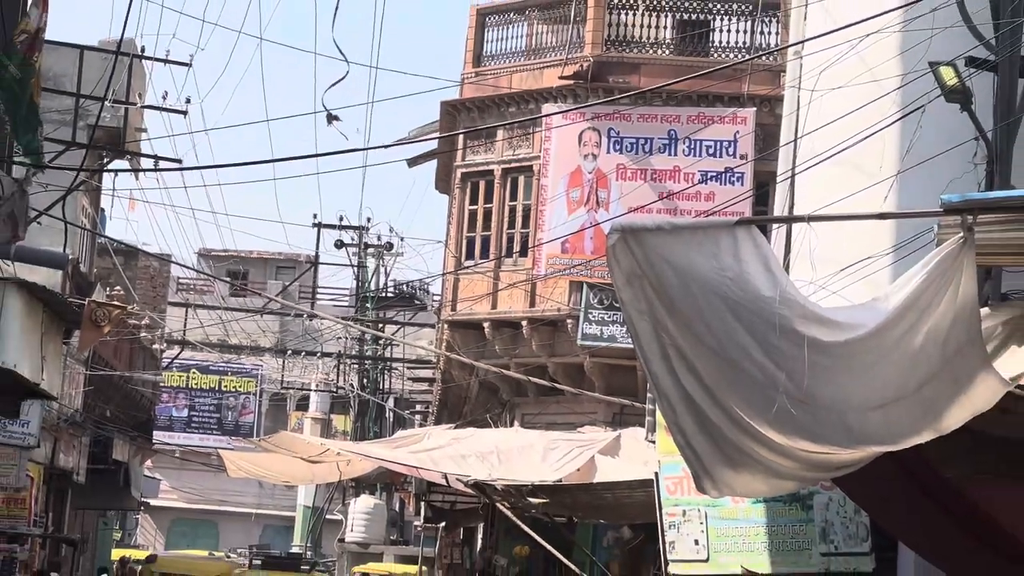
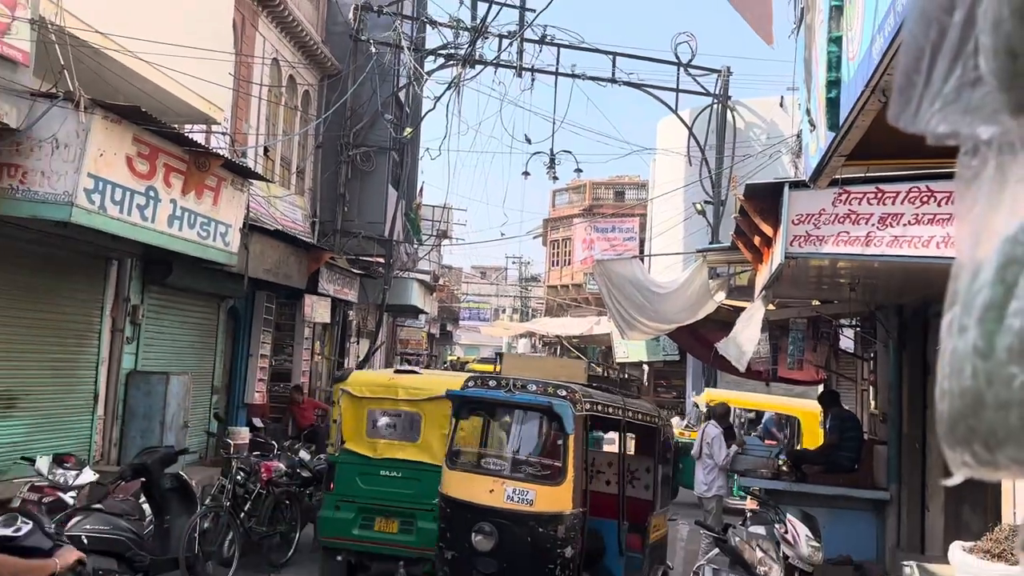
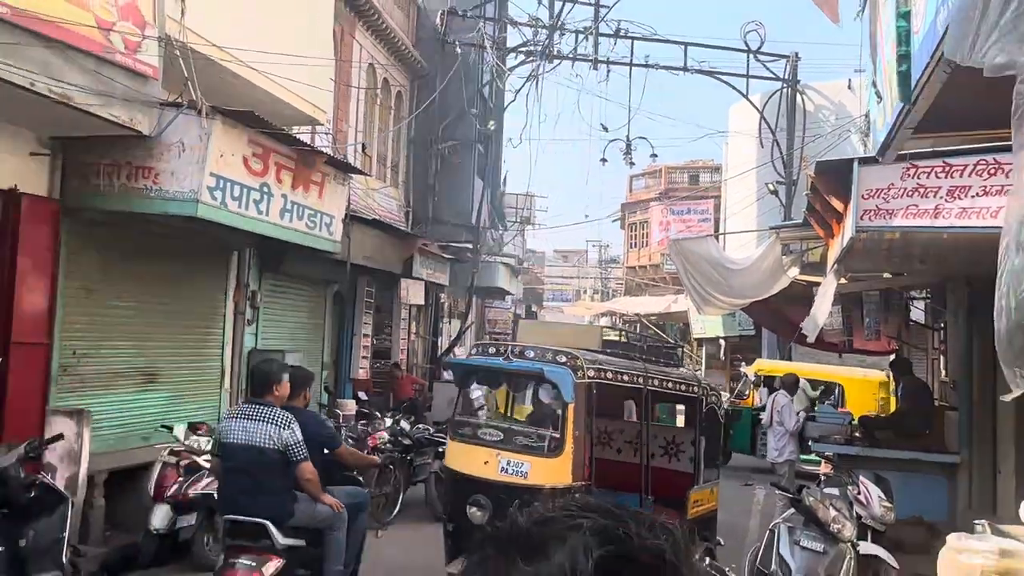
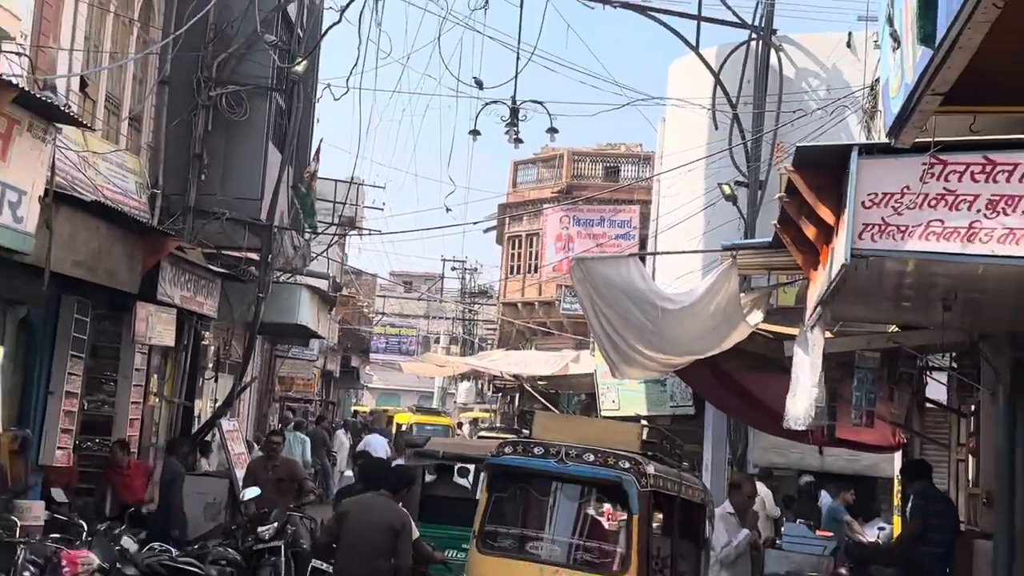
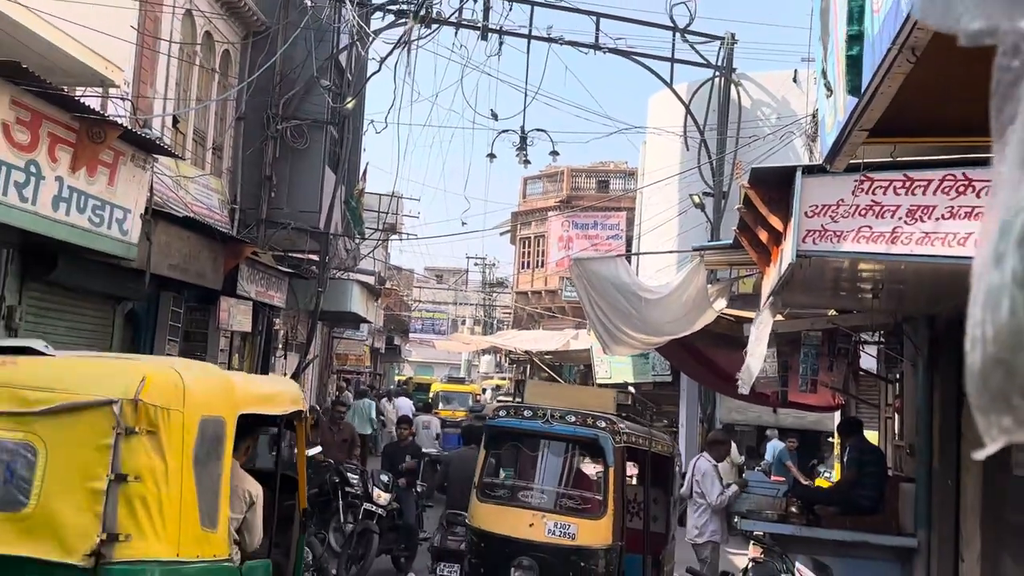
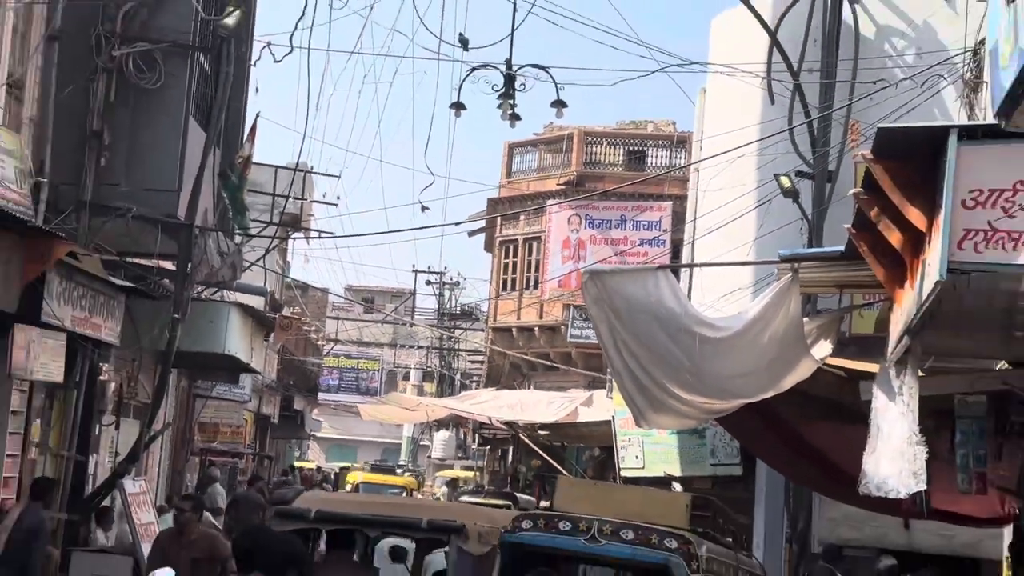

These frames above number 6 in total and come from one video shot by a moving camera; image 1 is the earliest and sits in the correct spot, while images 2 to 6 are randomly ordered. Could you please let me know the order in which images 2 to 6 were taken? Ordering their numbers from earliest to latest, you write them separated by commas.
6, 4, 5, 2, 3
